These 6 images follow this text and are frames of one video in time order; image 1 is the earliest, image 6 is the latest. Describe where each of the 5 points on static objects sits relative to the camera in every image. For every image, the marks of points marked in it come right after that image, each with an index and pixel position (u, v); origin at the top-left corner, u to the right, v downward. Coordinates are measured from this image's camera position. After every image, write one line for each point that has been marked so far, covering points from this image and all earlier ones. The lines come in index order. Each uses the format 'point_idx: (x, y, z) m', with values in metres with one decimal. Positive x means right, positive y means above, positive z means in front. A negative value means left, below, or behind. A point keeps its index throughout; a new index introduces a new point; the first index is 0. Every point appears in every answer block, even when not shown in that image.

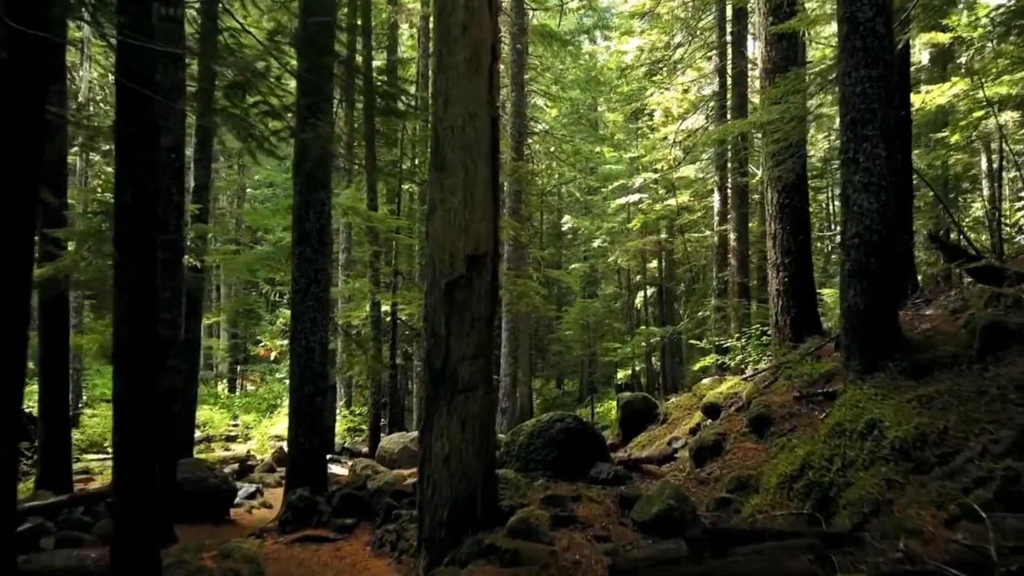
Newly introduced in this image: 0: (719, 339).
0: (+5.3, -1.4, +18.3) m
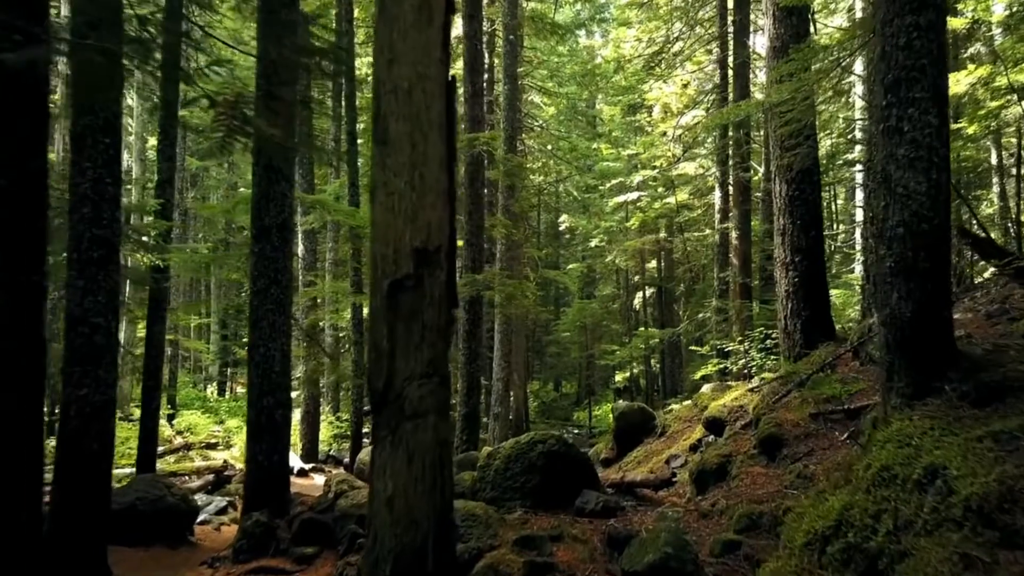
0: (+5.1, -1.4, +17.5) m
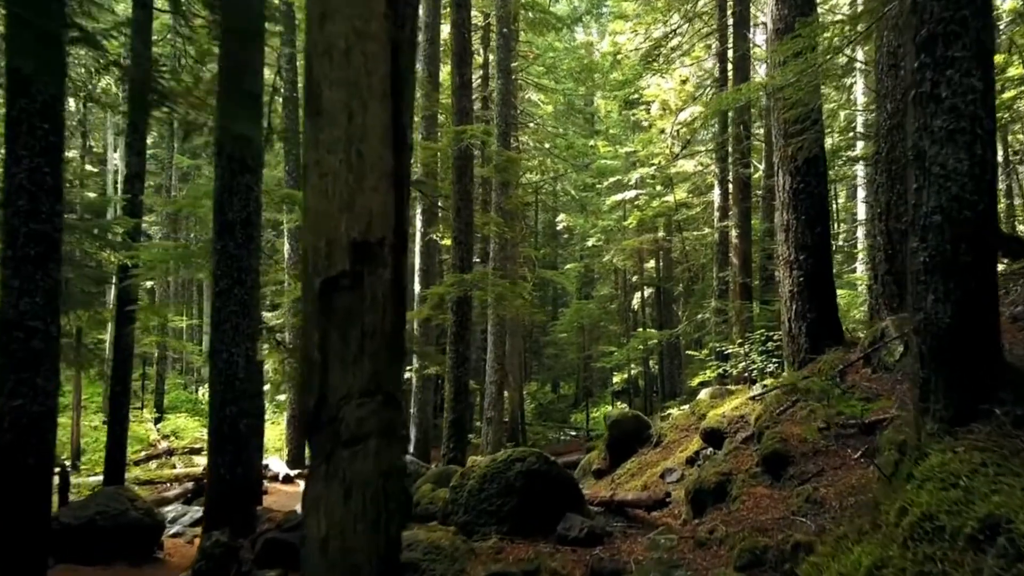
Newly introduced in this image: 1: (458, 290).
0: (+4.9, -1.4, +16.9) m
1: (-1.0, 0.0, +12.8) m
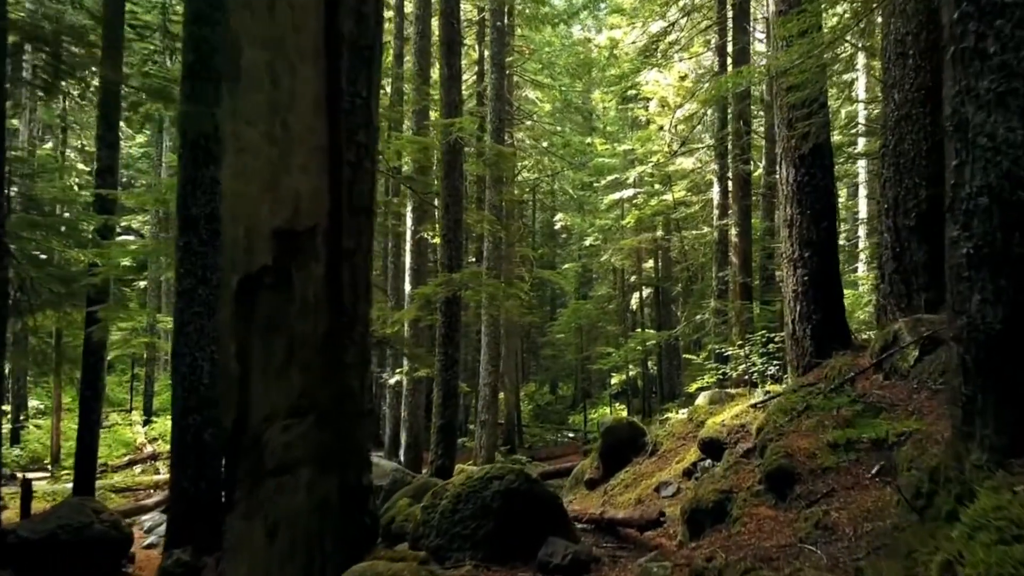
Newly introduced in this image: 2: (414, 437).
0: (+4.8, -1.4, +16.4) m
1: (-1.1, 0.0, +12.3) m
2: (-2.1, -3.1, +15.0) m
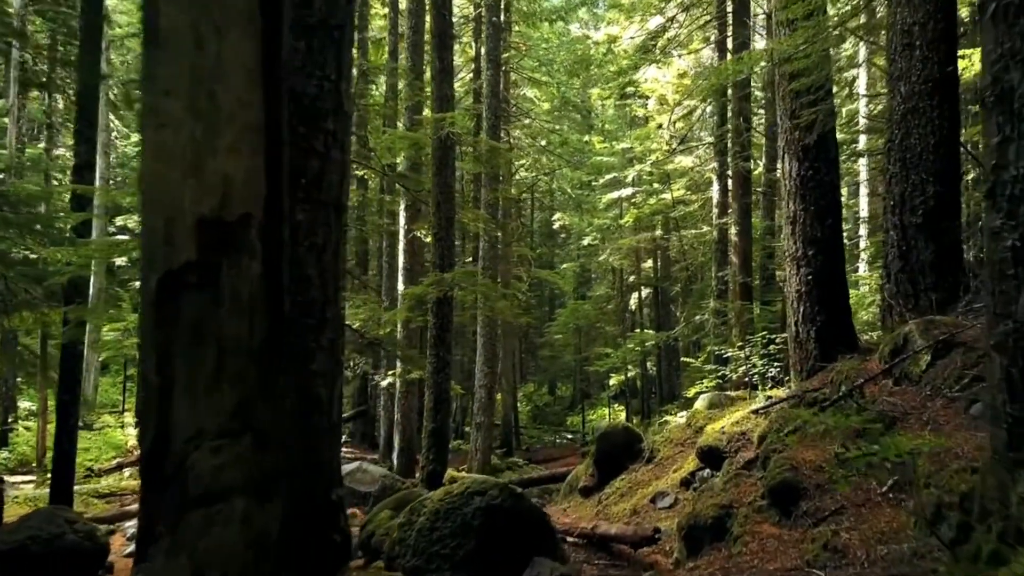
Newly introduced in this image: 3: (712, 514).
0: (+4.7, -1.4, +16.0) m
1: (-1.2, 0.0, +12.0) m
2: (-2.2, -3.1, +14.6) m
3: (+1.4, -1.6, +5.0) m
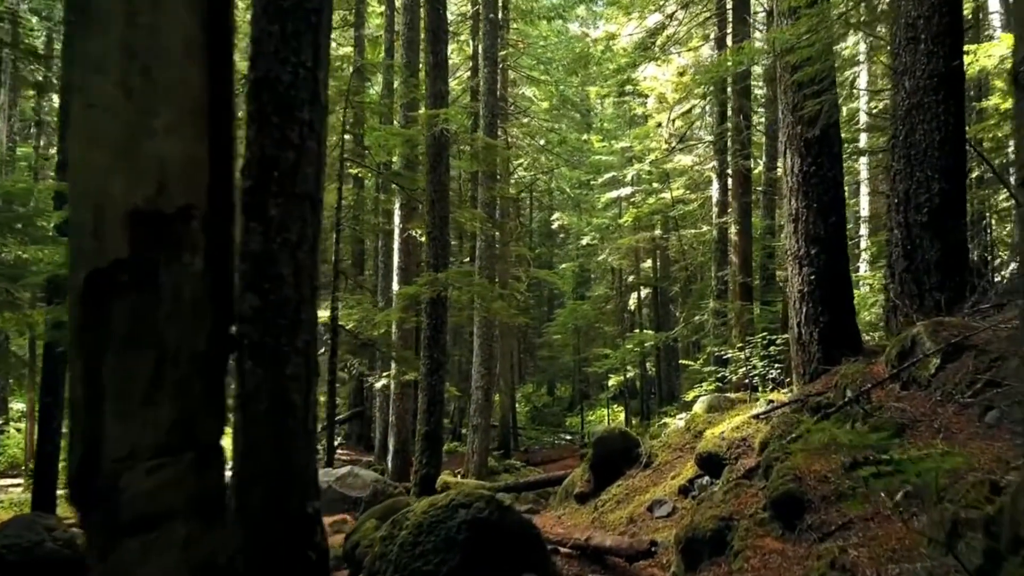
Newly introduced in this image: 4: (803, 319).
0: (+4.6, -1.4, +15.8) m
1: (-1.3, 0.0, +11.7) m
2: (-2.2, -3.1, +14.4) m
3: (+1.3, -1.6, +4.8) m
4: (+2.8, -0.3, +6.8) m
